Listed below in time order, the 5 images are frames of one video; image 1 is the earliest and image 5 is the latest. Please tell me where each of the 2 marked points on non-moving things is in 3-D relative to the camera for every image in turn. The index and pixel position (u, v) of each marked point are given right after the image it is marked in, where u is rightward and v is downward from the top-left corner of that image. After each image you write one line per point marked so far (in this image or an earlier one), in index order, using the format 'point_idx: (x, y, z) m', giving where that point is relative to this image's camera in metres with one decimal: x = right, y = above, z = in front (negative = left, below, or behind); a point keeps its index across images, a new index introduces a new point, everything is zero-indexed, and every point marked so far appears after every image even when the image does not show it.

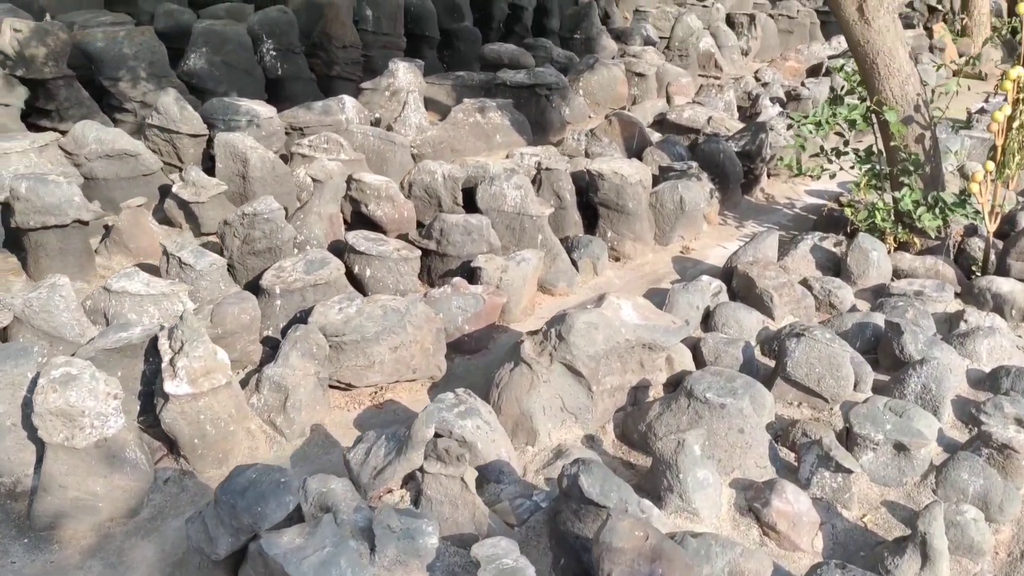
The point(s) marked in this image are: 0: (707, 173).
0: (+0.9, +0.5, +4.2) m
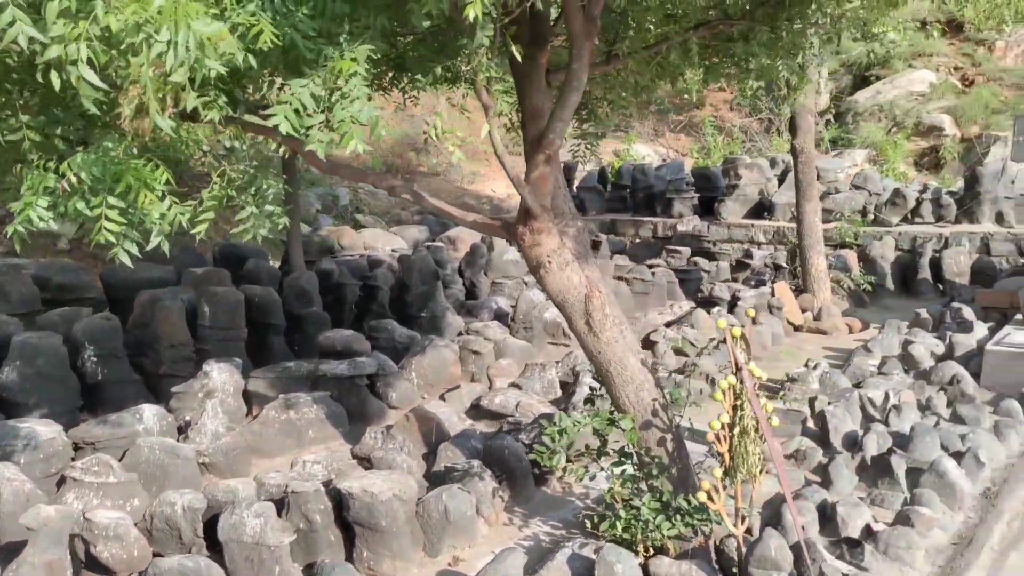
0: (-0.1, -0.9, +4.2) m
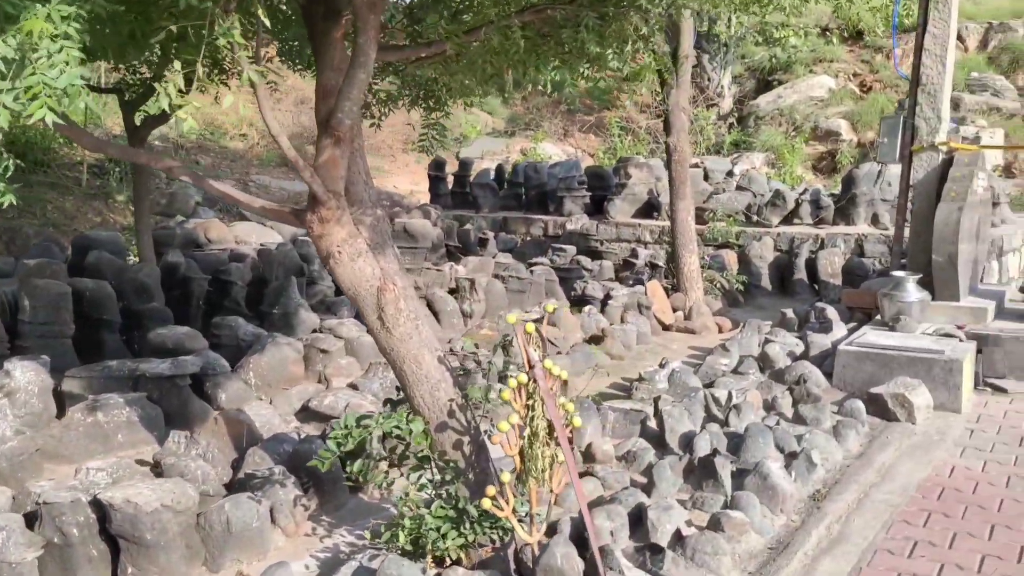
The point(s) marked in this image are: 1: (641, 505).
0: (-0.9, -0.8, +3.9) m
1: (+0.5, -0.9, +3.8) m
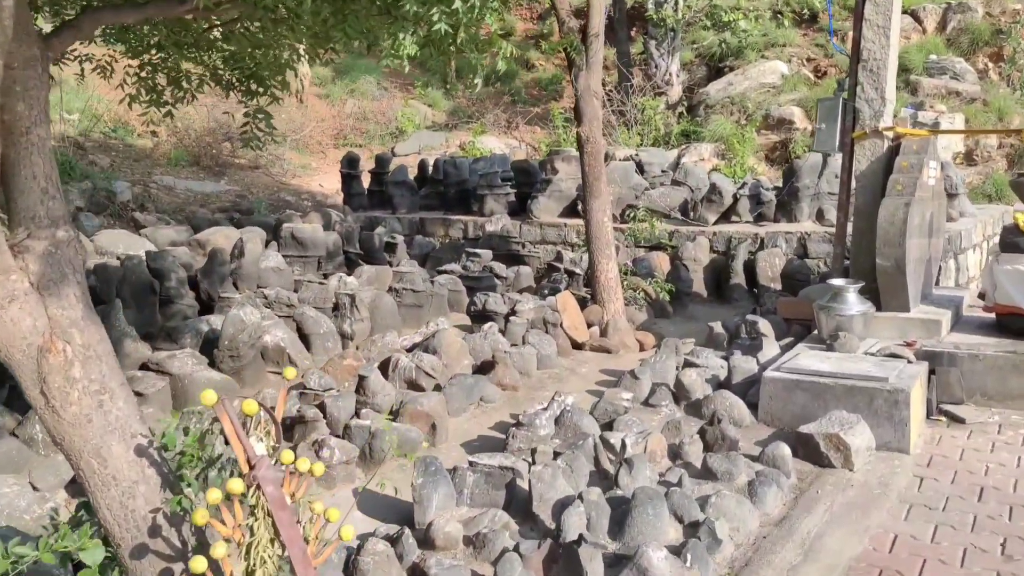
0: (-1.6, -1.0, +2.8) m
1: (-0.1, -1.0, +2.7) m
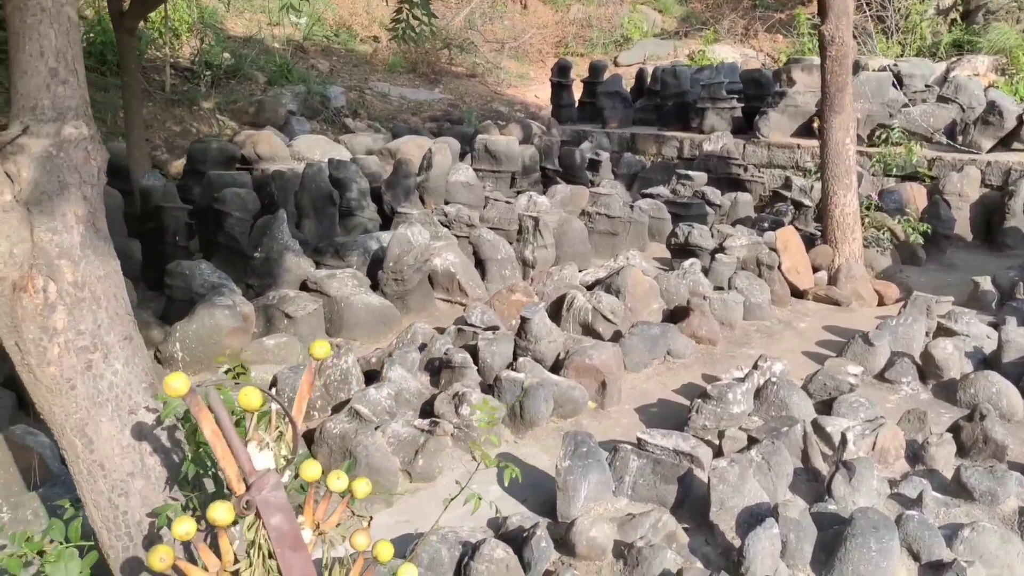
0: (-1.3, -0.7, +2.4) m
1: (+0.2, -0.9, +2.0) m
